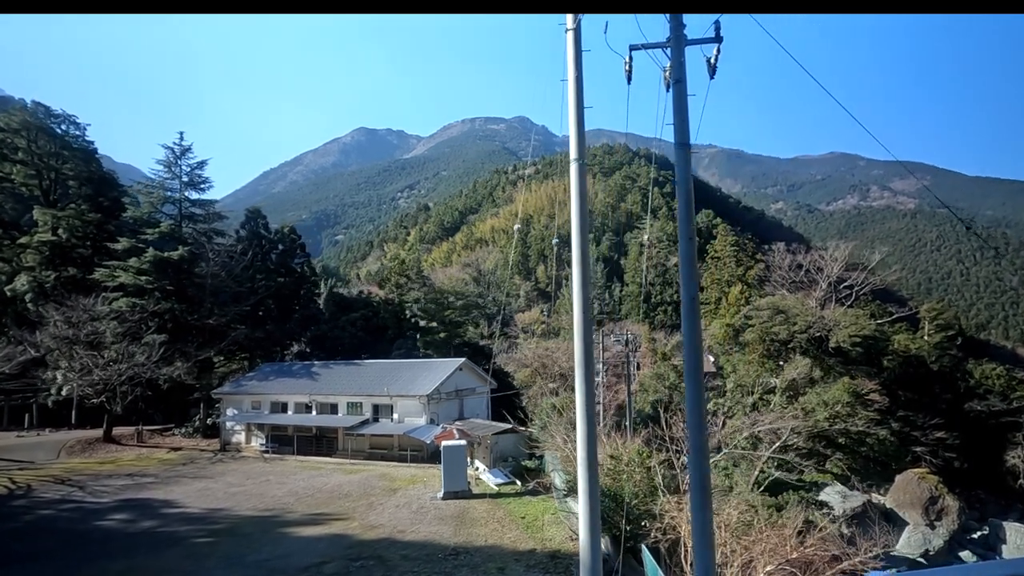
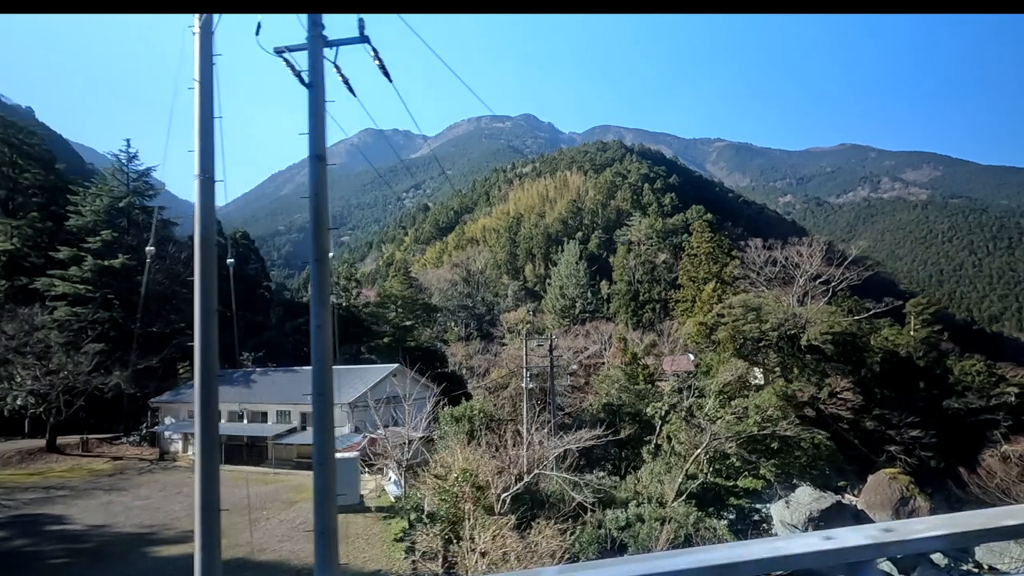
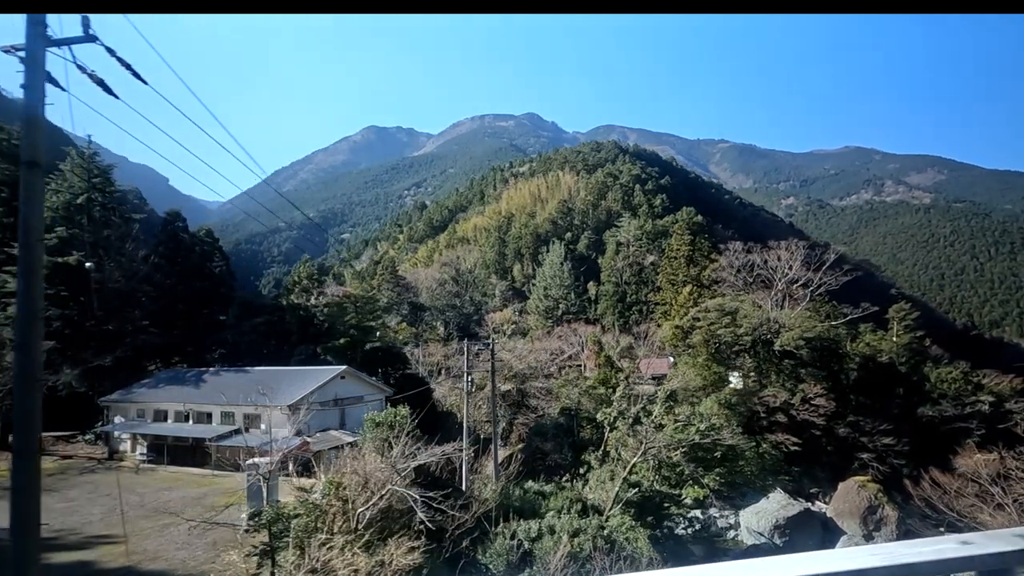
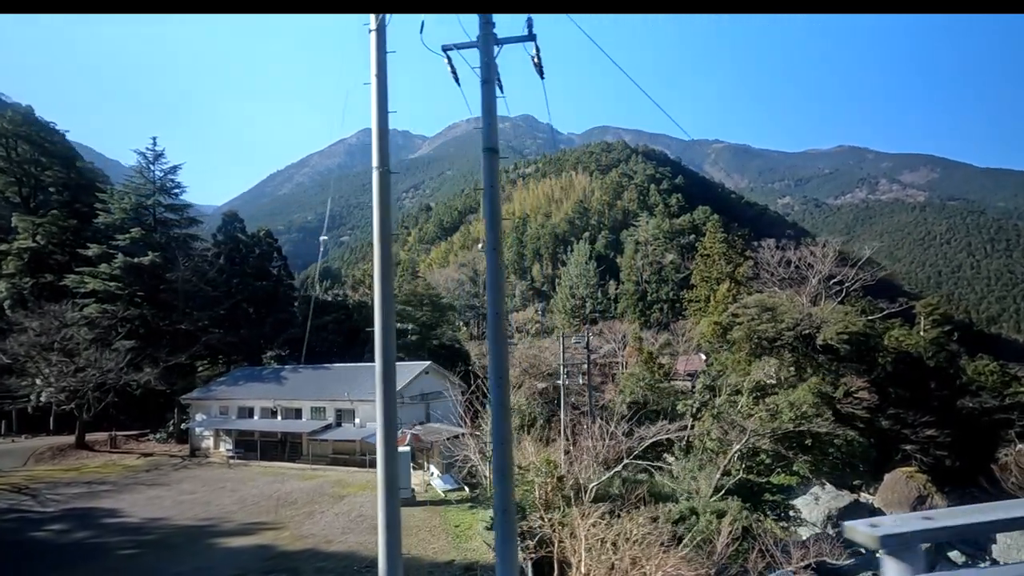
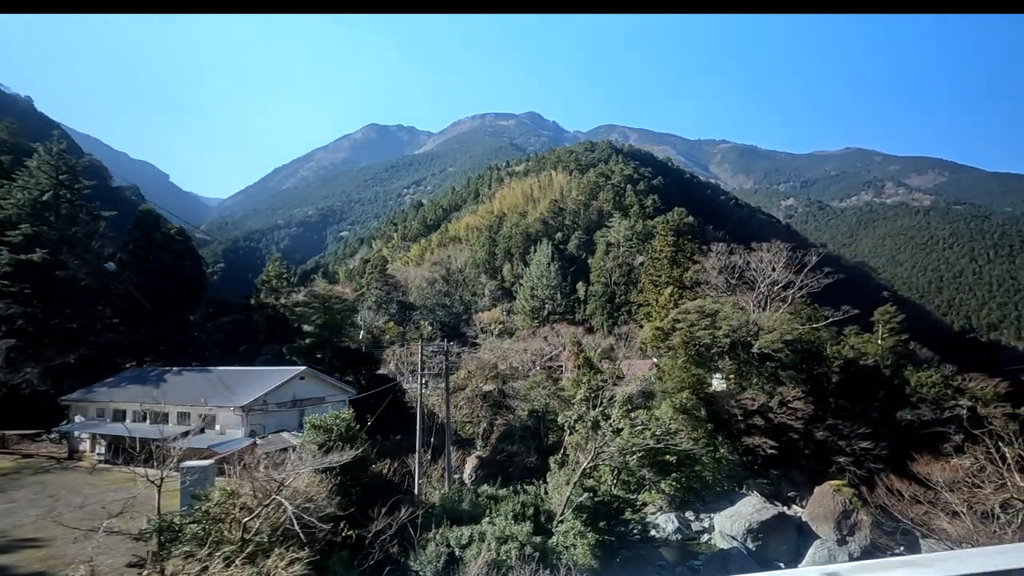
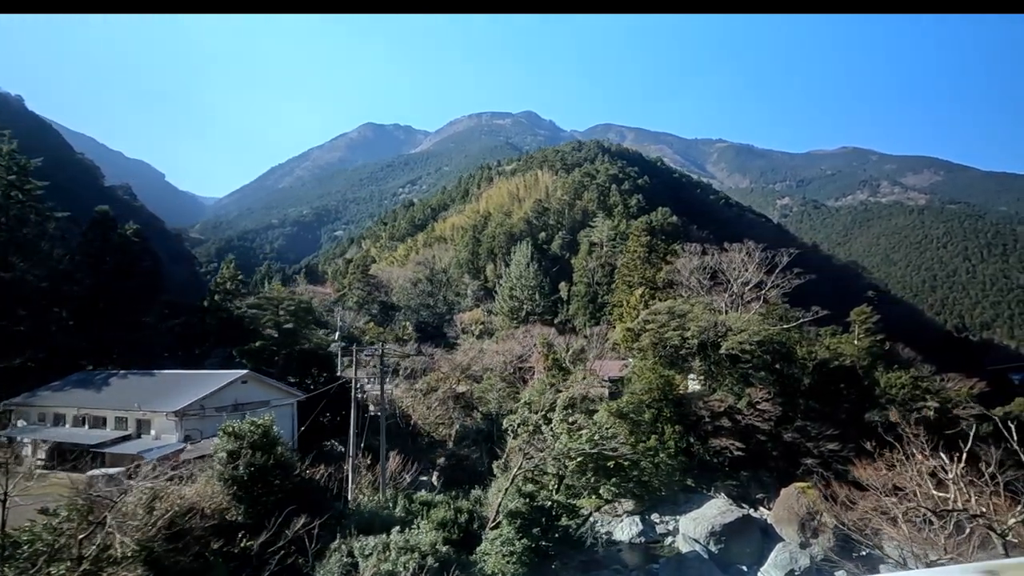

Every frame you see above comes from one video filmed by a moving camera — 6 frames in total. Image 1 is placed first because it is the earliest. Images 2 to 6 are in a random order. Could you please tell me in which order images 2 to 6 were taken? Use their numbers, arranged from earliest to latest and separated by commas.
4, 2, 3, 5, 6
